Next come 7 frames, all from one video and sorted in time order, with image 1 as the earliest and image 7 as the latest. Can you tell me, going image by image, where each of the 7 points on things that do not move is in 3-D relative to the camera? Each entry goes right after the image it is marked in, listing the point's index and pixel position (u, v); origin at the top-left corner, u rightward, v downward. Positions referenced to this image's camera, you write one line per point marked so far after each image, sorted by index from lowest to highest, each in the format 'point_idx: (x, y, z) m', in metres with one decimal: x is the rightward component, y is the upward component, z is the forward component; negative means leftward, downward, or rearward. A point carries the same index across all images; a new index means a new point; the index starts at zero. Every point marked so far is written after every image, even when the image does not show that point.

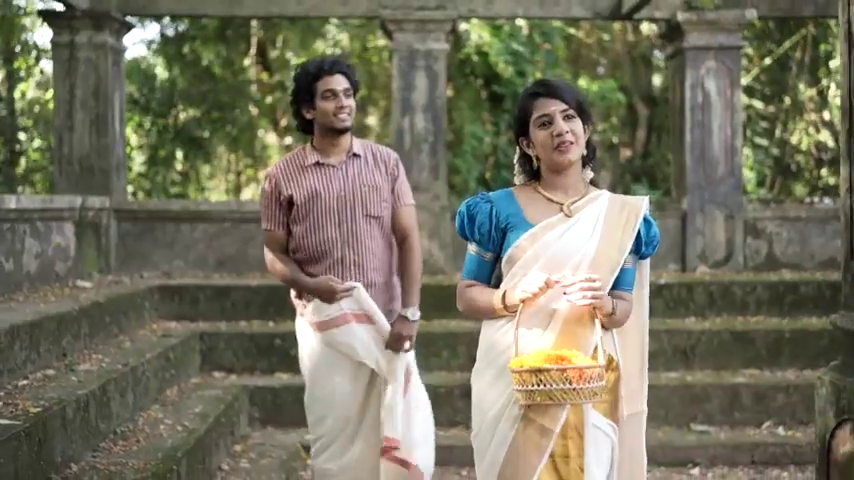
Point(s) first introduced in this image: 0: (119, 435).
0: (-1.2, -0.8, +4.0) m
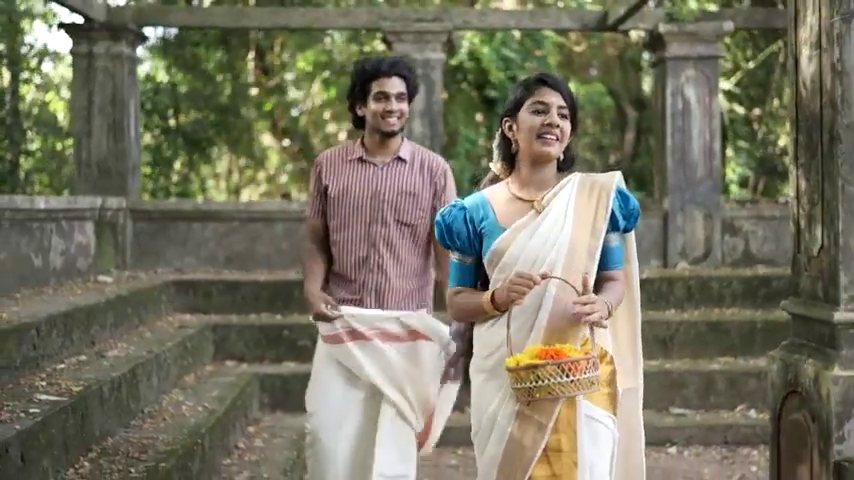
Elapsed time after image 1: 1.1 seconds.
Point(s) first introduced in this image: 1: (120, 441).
0: (-1.2, -0.8, +4.4) m
1: (-1.2, -0.8, +3.9) m
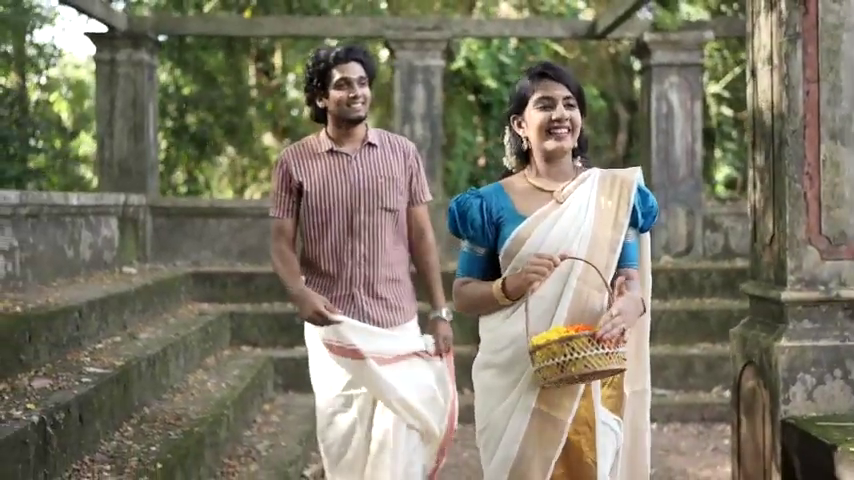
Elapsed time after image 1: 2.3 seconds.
0: (-1.2, -0.7, +4.8) m
1: (-1.2, -0.8, +4.4) m
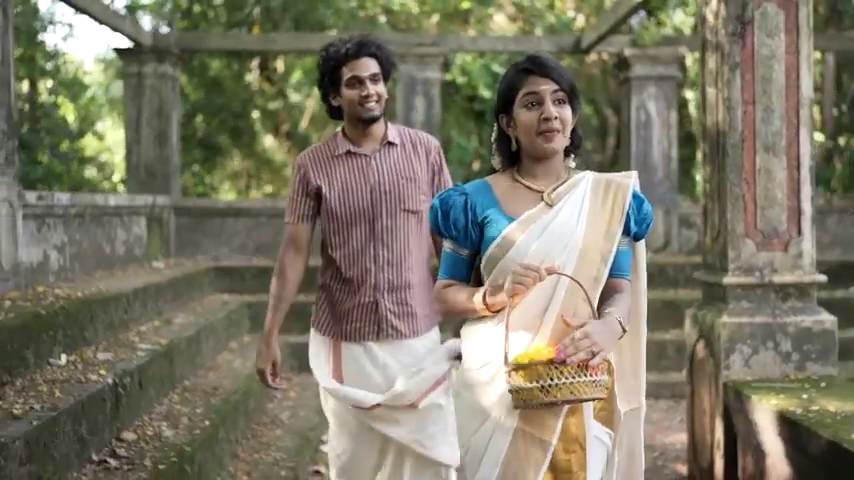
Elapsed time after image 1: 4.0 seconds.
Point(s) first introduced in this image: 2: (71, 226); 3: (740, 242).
0: (-1.2, -0.7, +5.5) m
1: (-1.2, -0.7, +5.0) m
2: (-2.1, +0.1, +5.8) m
3: (+1.3, 0.0, +4.1) m
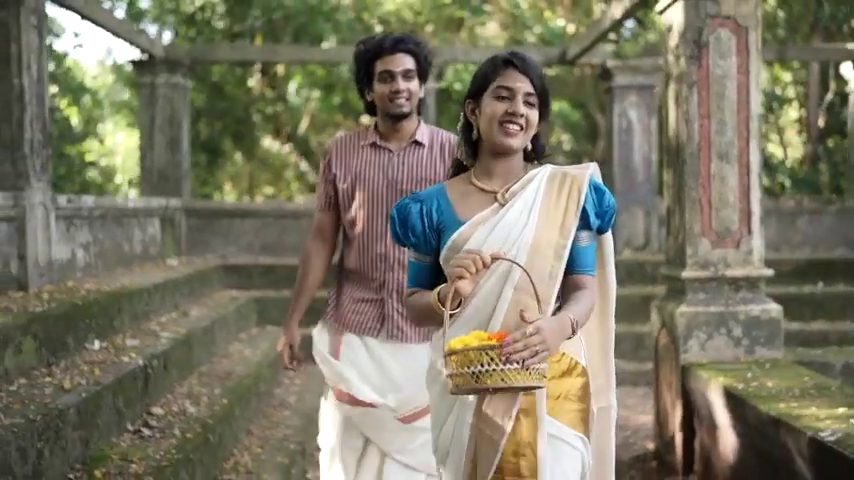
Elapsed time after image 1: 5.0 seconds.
0: (-1.3, -0.7, +6.1) m
1: (-1.2, -0.7, +5.6) m
2: (-2.1, +0.1, +6.3) m
3: (+1.3, 0.0, +4.6) m
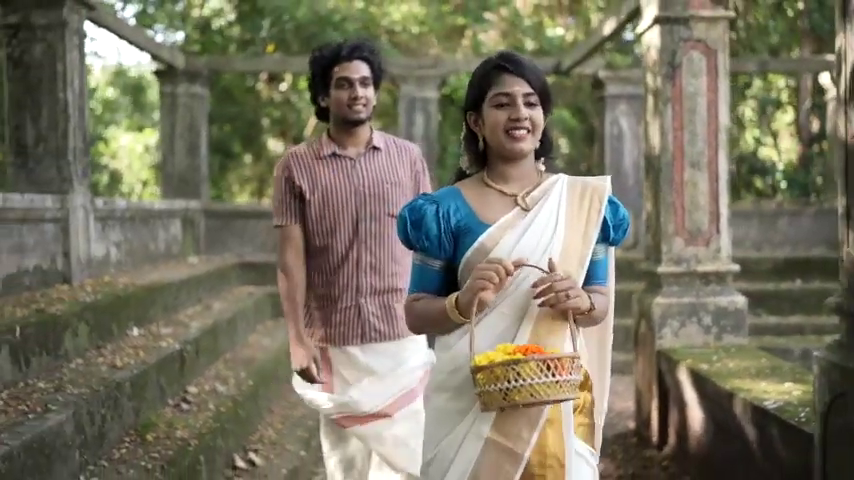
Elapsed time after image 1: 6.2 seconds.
0: (-1.2, -0.7, +6.6) m
1: (-1.2, -0.7, +6.1) m
2: (-2.1, +0.1, +6.9) m
3: (+1.3, 0.0, +5.2) m
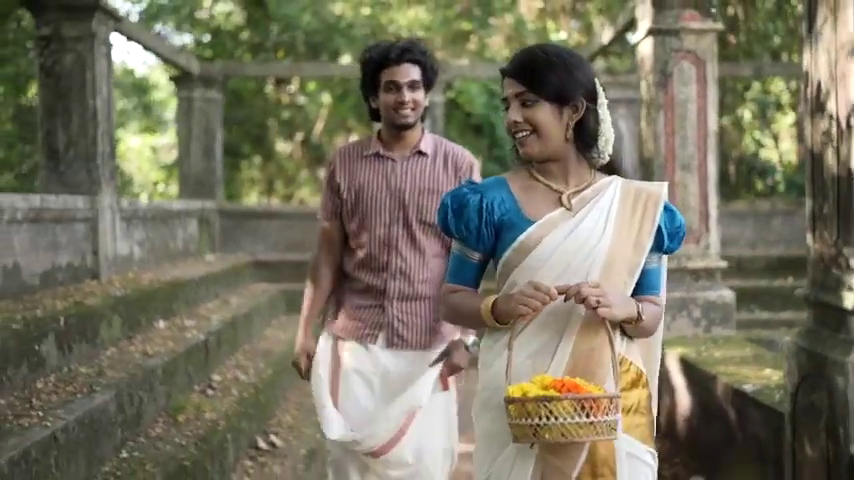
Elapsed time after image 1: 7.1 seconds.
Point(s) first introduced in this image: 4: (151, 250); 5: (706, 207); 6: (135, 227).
0: (-1.2, -0.7, +7.0) m
1: (-1.2, -0.7, +6.5) m
2: (-2.1, +0.1, +7.2) m
3: (+1.3, 0.0, +5.5) m
4: (-2.1, -0.1, +7.3) m
5: (+1.6, +0.2, +5.5) m
6: (-2.1, +0.1, +6.9) m
